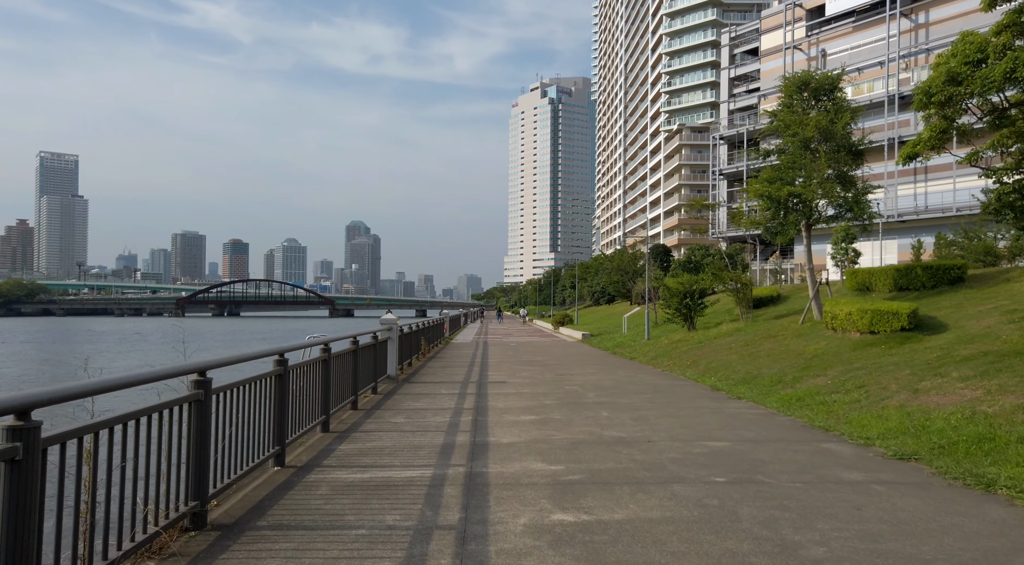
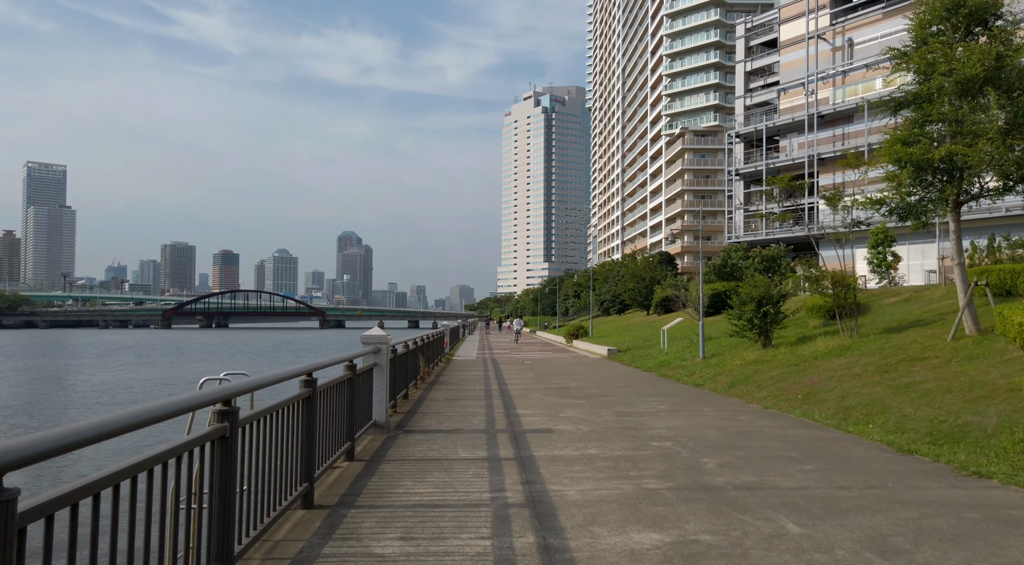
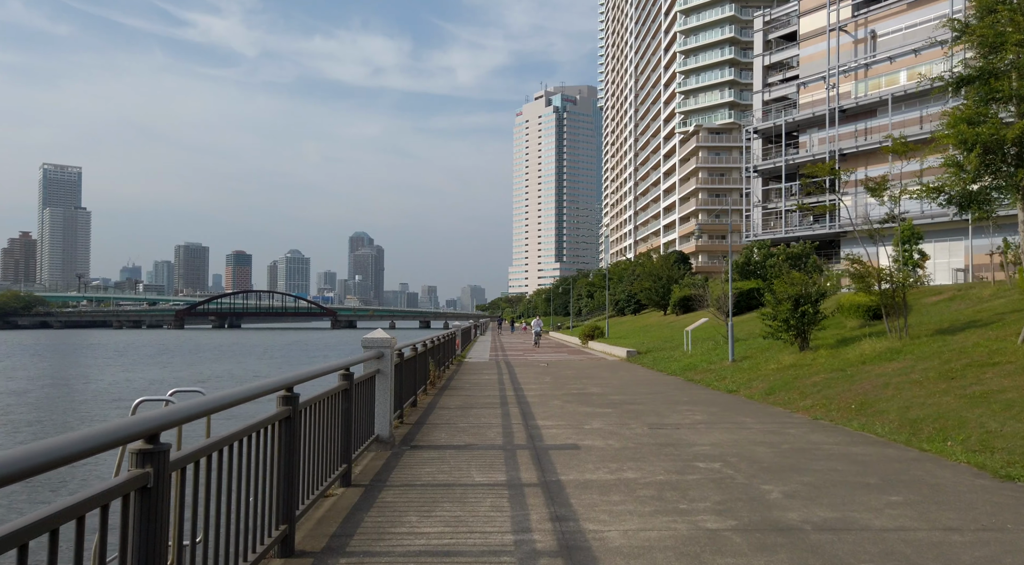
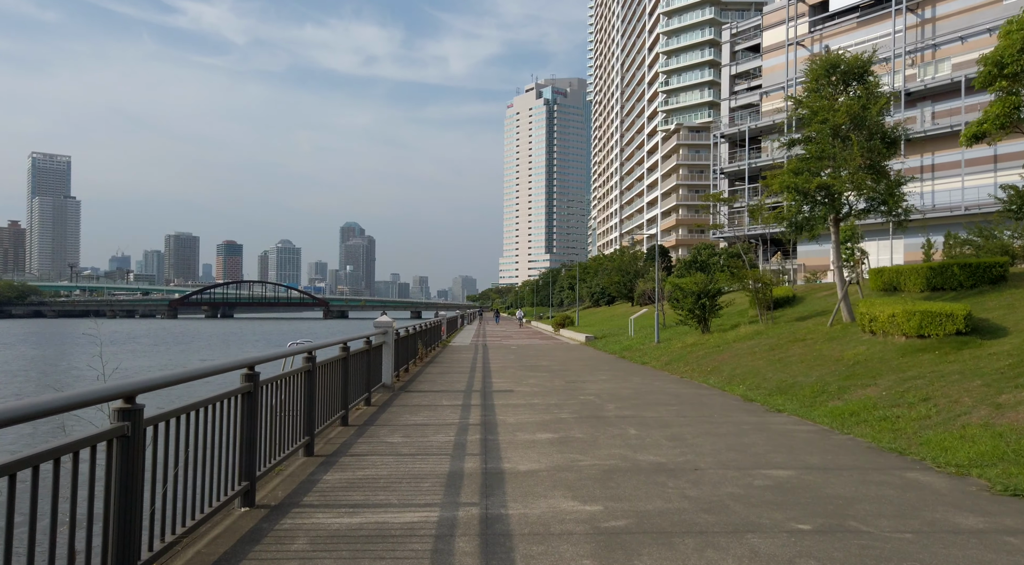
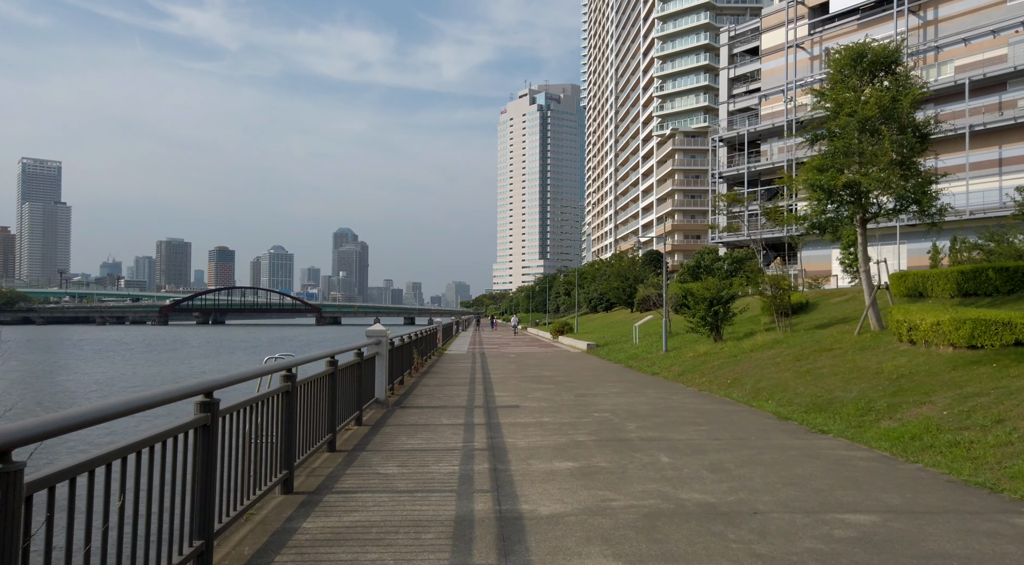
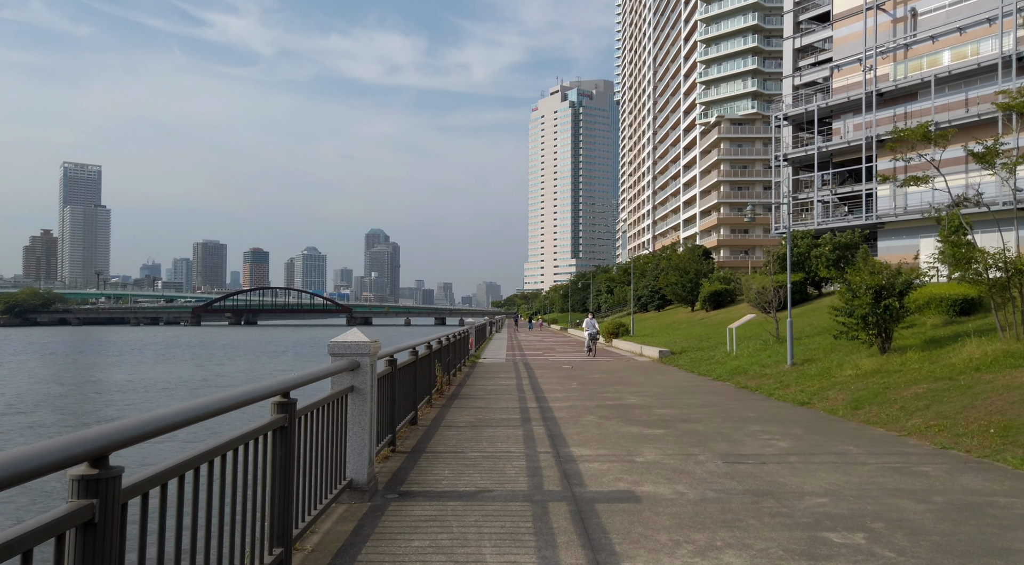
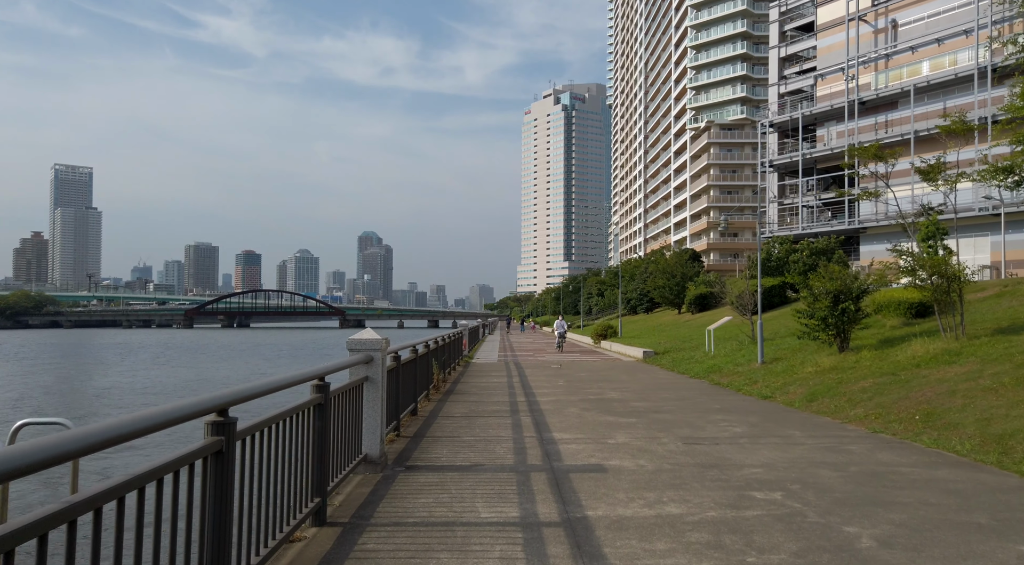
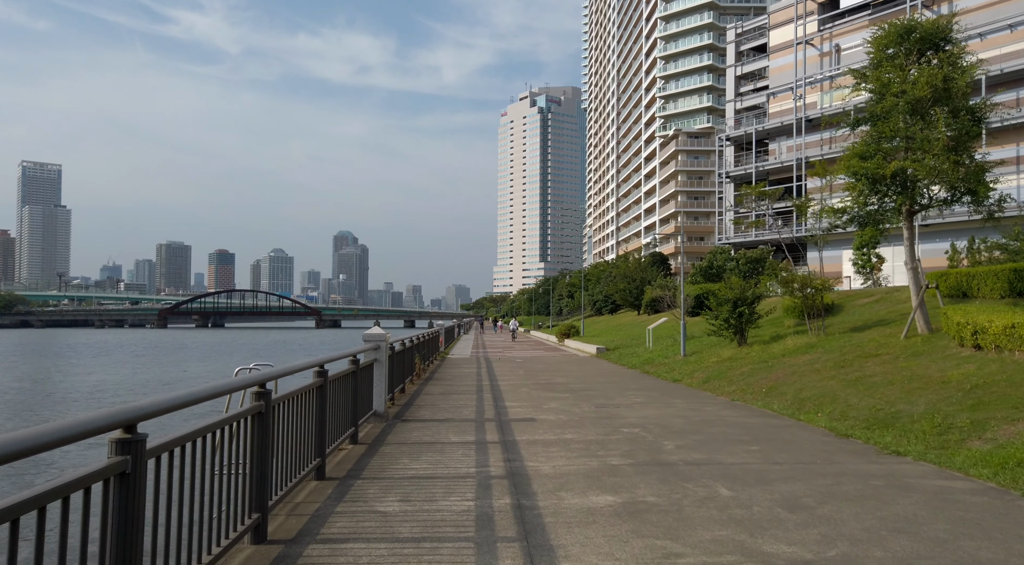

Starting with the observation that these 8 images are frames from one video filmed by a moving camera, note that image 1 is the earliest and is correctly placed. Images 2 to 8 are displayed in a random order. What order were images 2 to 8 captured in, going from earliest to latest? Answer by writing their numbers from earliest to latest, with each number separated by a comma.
4, 5, 8, 2, 3, 7, 6
